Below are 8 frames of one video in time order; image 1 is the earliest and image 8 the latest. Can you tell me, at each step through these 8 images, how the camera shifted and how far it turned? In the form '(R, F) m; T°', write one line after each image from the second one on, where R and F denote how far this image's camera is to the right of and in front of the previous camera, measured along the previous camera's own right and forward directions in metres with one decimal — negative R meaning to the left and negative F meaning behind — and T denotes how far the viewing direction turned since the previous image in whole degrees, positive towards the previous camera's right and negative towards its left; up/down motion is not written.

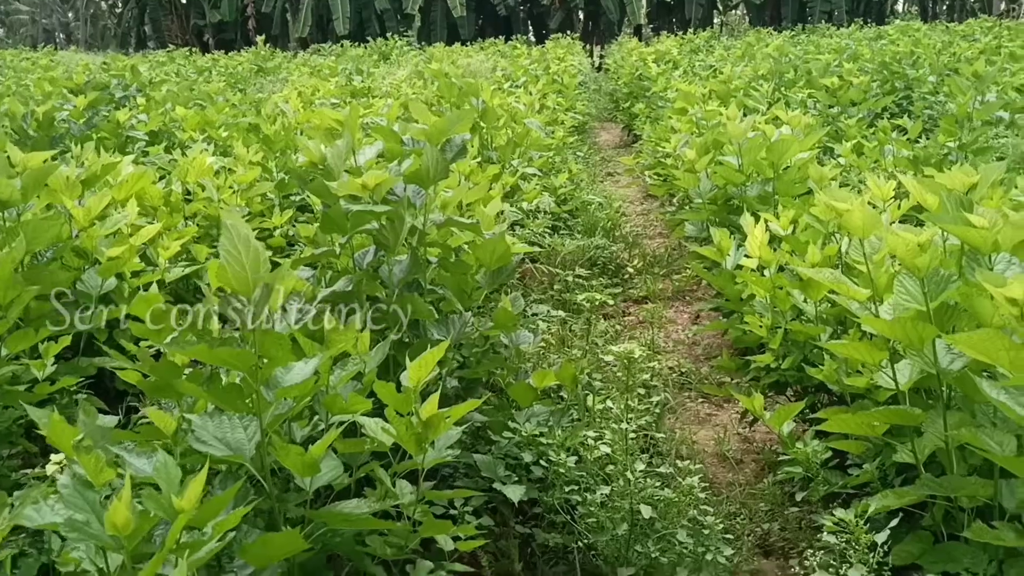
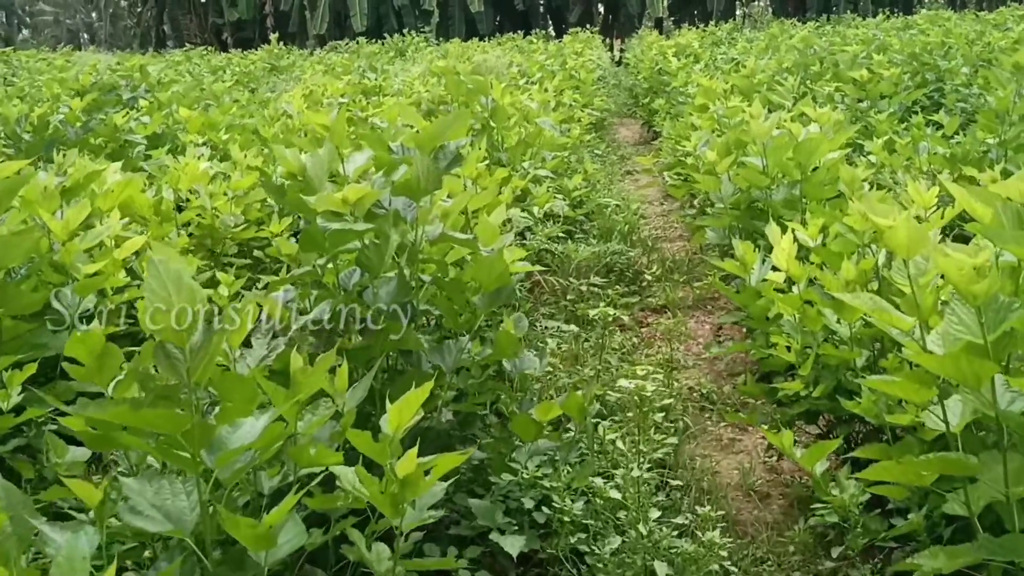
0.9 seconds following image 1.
(+0.1, +0.2) m; -1°
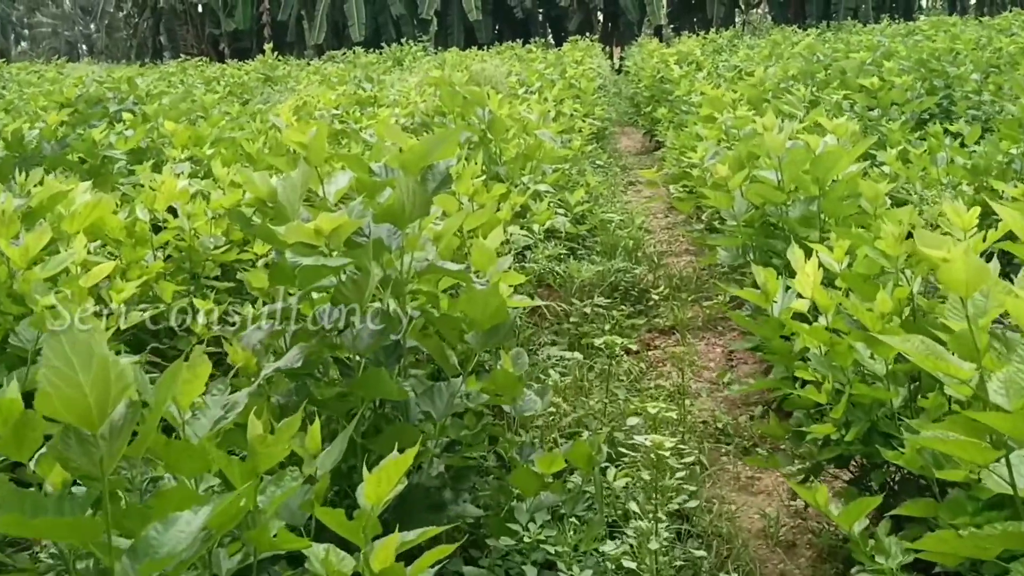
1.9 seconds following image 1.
(0.0, +0.2) m; 0°
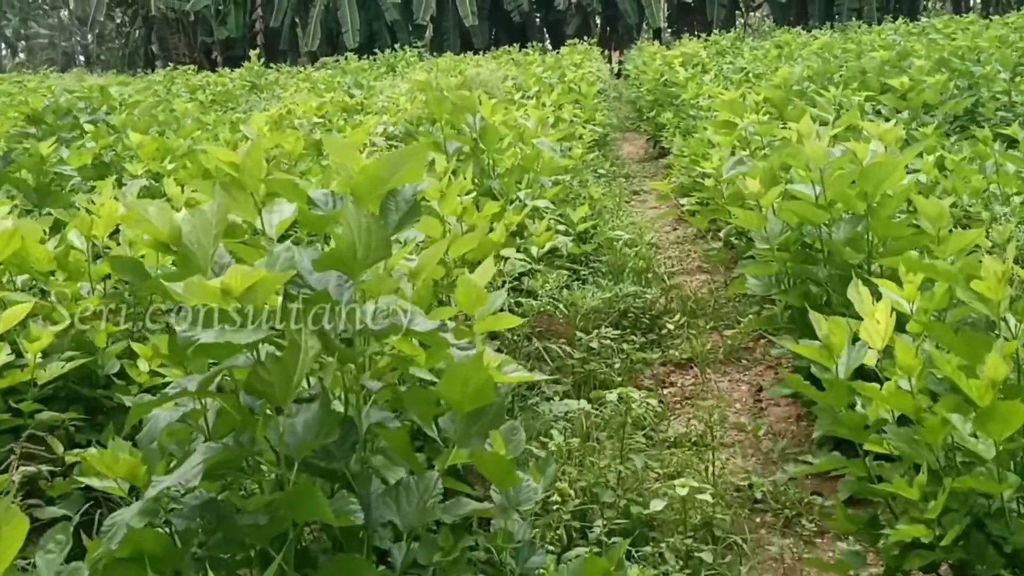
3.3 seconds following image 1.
(0.0, +0.5) m; 0°
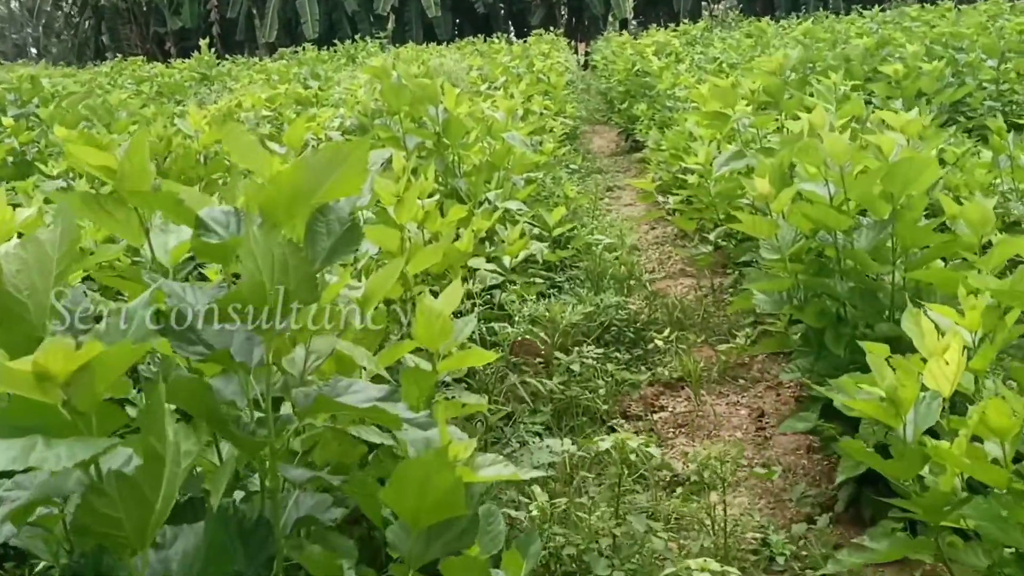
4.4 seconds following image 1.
(0.0, +0.4) m; +2°
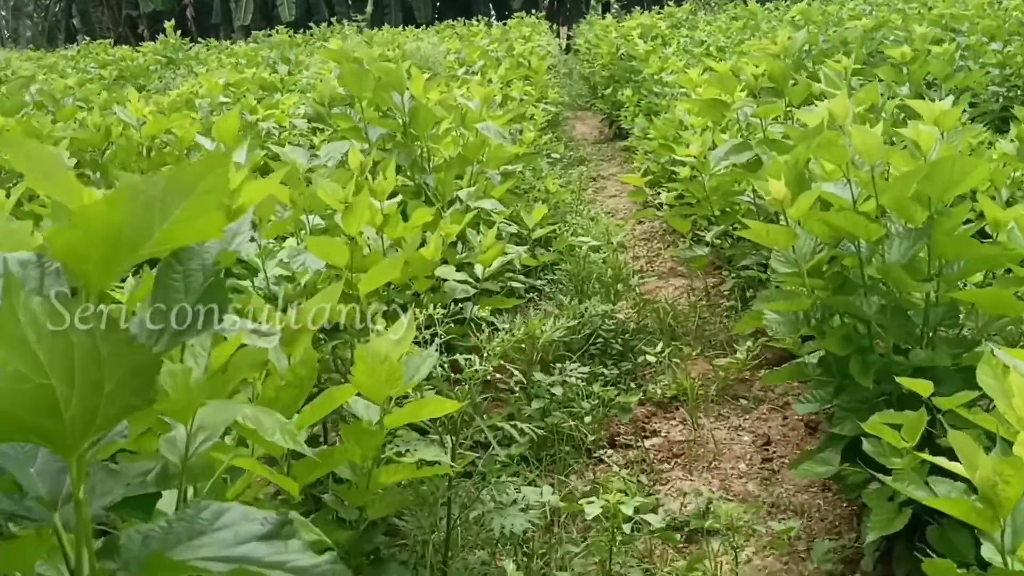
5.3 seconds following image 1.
(0.0, +0.4) m; +1°
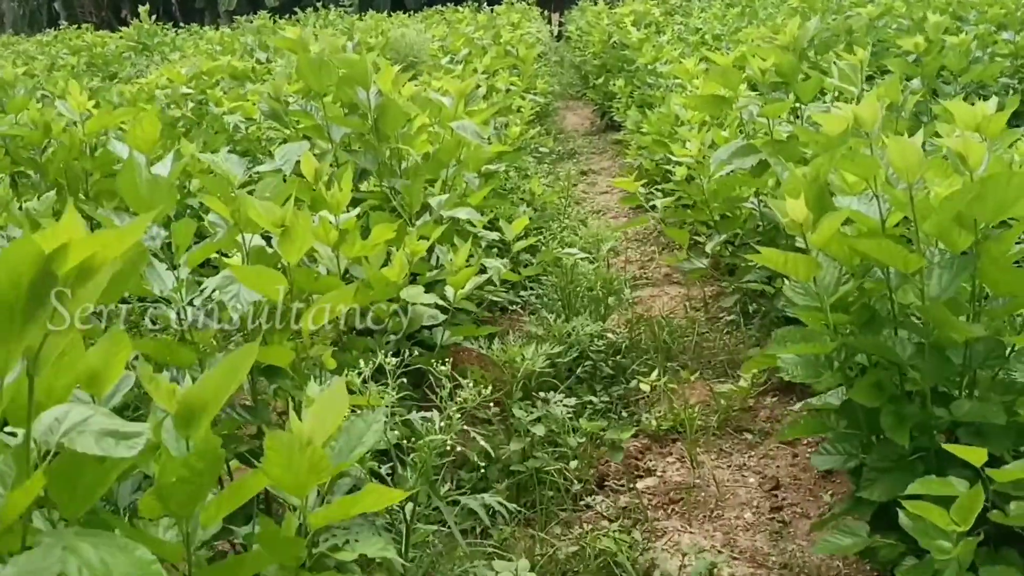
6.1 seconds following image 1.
(0.0, +0.3) m; +1°
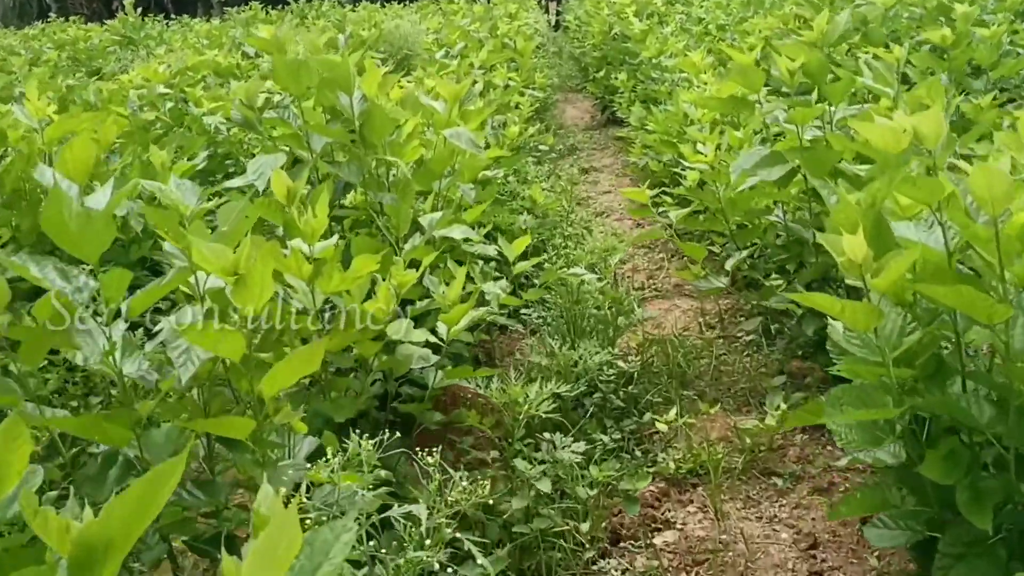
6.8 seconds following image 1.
(0.0, +0.3) m; 0°
